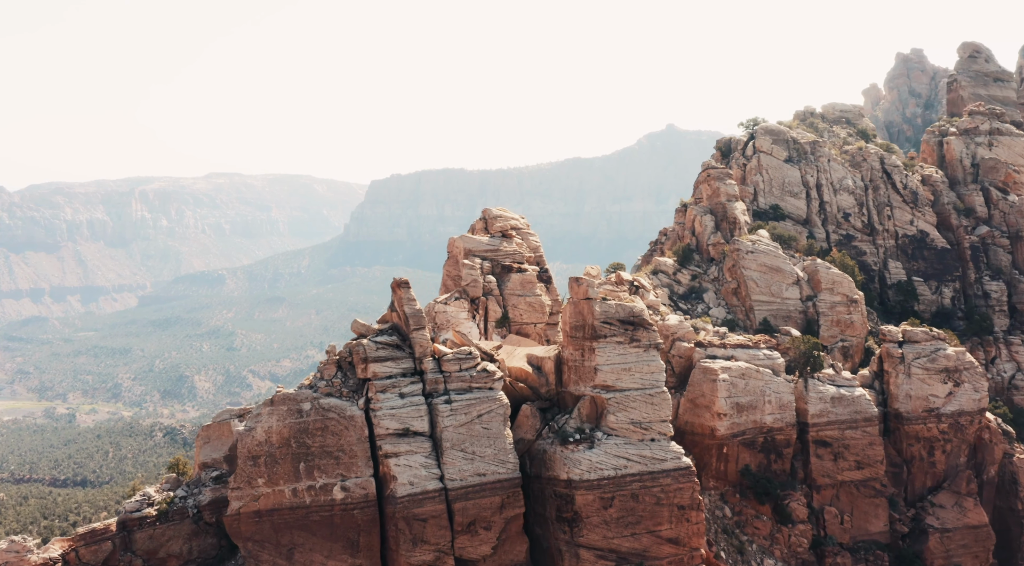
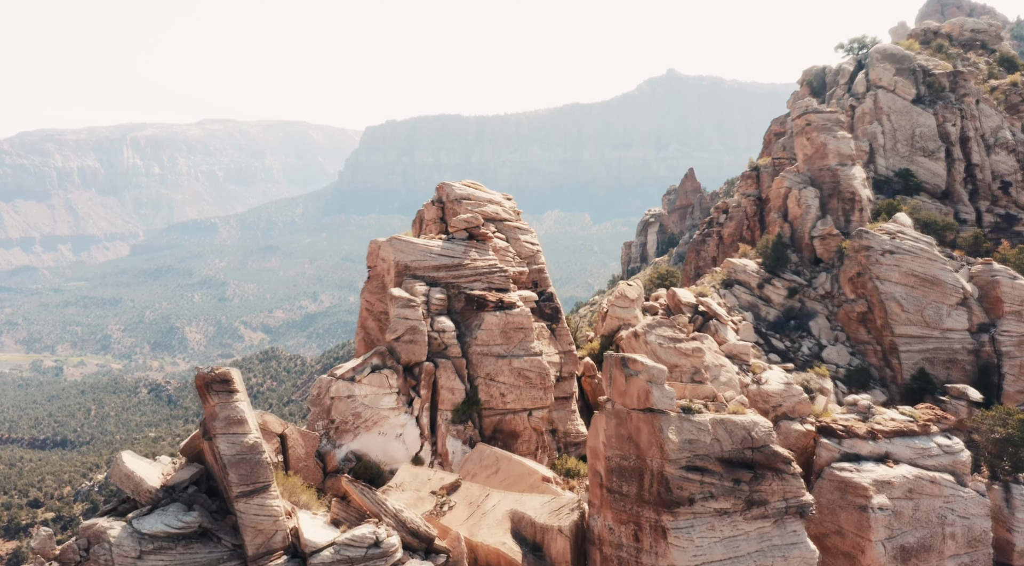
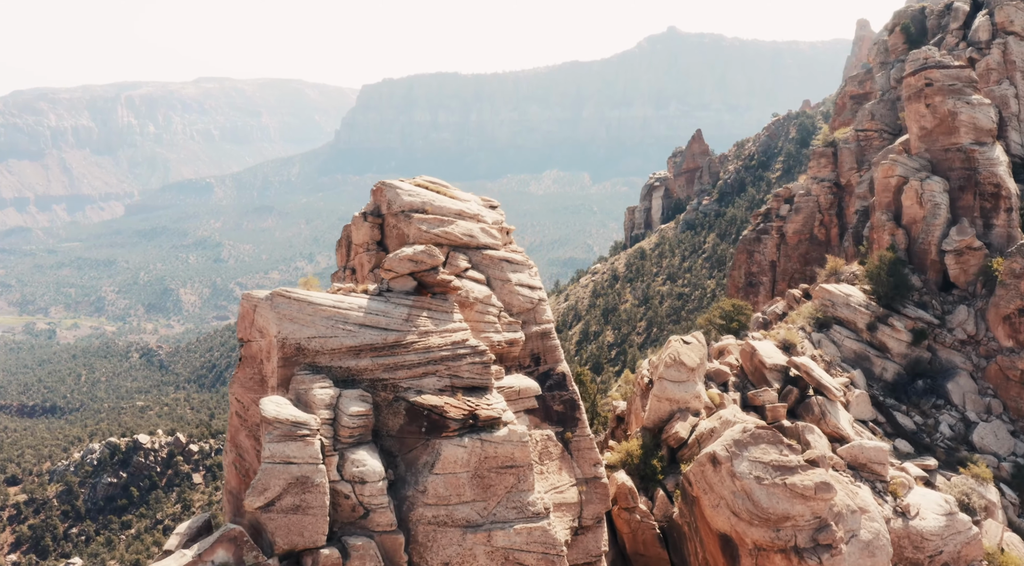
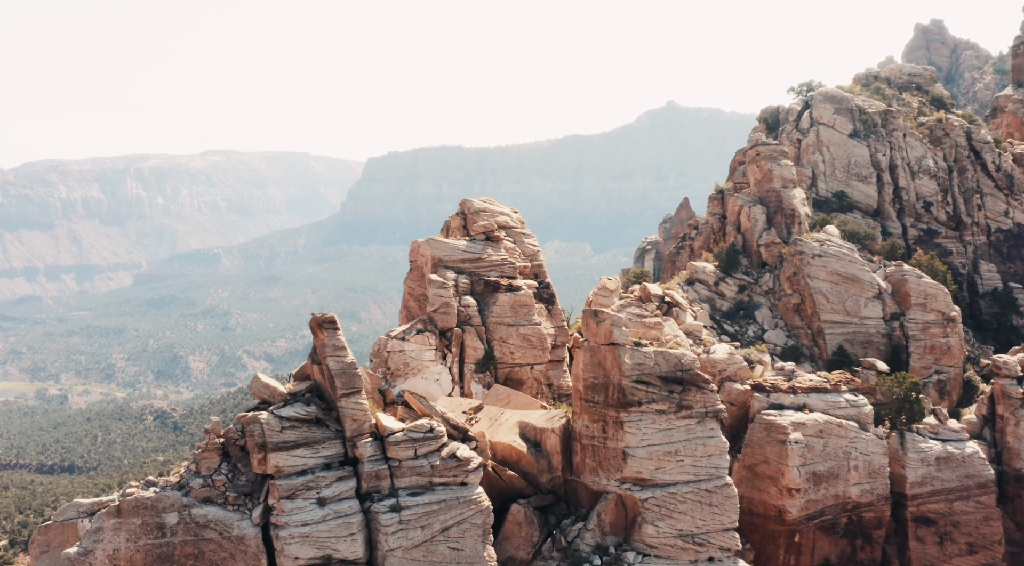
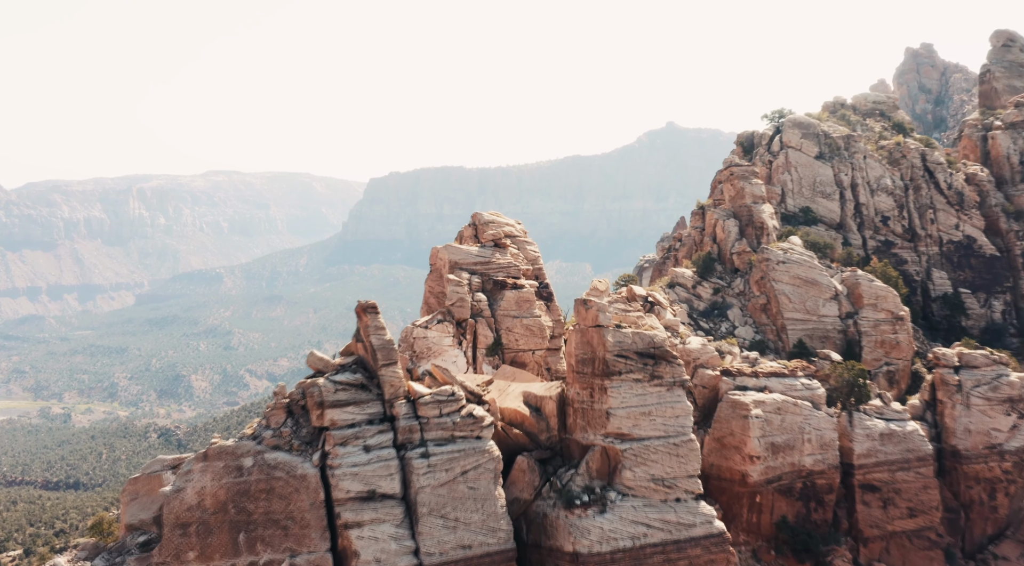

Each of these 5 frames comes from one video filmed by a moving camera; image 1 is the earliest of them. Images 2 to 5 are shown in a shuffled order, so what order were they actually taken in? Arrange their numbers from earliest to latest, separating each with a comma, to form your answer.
5, 4, 2, 3
